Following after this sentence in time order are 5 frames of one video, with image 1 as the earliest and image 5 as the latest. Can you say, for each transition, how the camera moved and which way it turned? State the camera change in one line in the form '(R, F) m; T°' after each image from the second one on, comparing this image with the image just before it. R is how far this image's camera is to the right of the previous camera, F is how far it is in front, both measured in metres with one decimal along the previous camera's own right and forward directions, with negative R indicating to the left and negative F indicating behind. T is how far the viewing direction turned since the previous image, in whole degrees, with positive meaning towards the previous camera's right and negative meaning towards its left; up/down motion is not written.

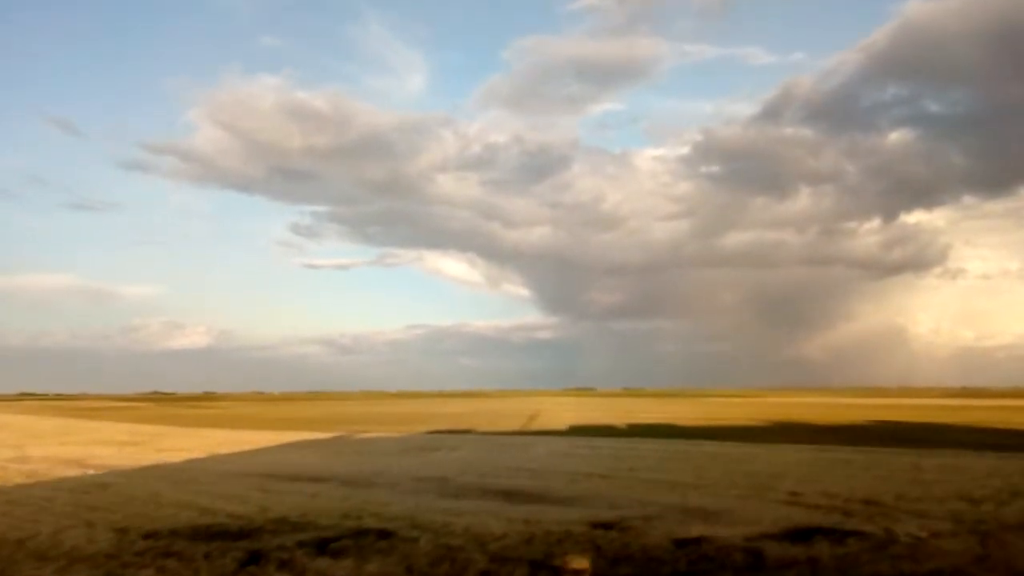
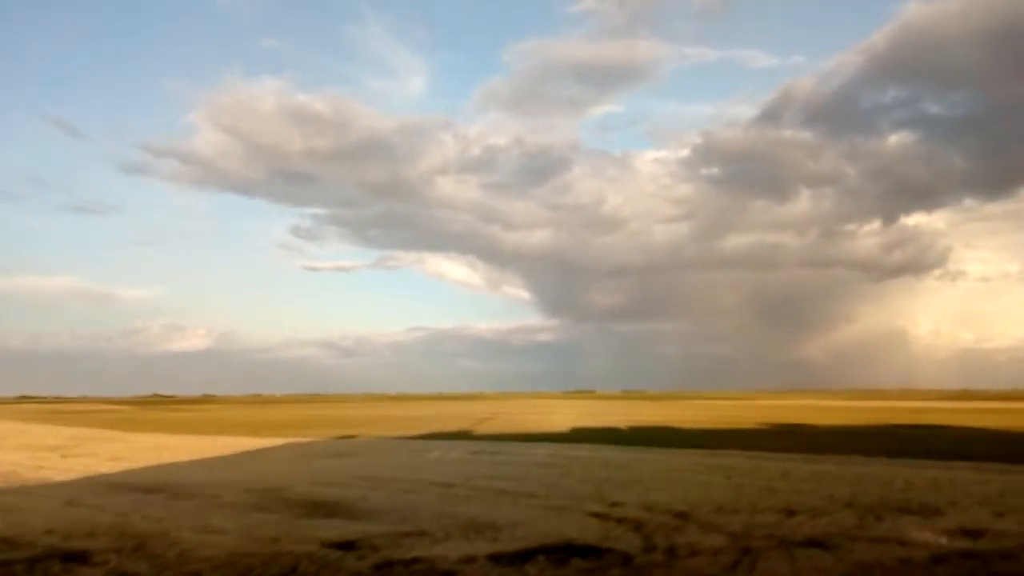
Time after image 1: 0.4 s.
(-1.4, -1.7) m; 0°
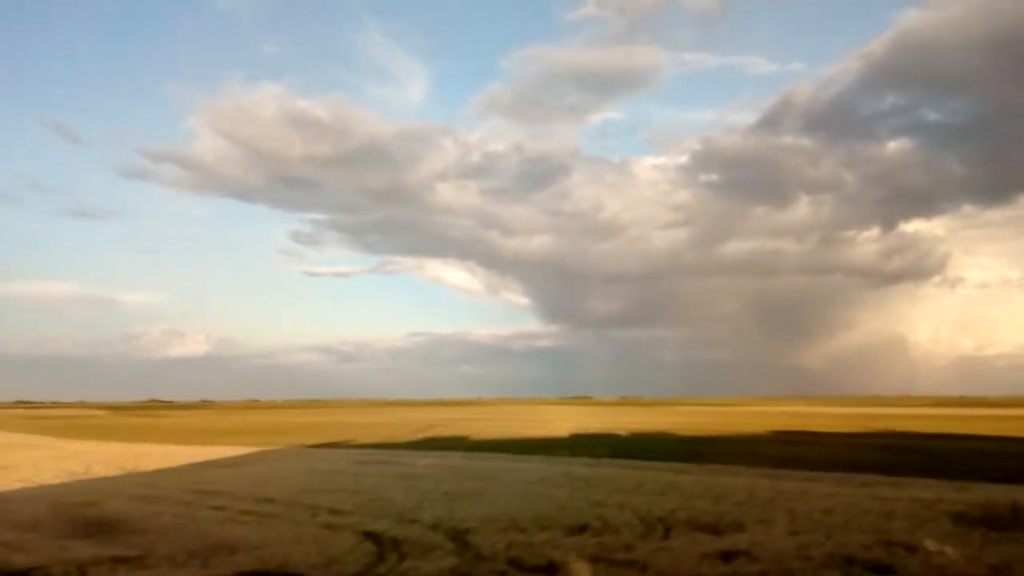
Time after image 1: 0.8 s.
(-7.9, -6.2) m; 0°
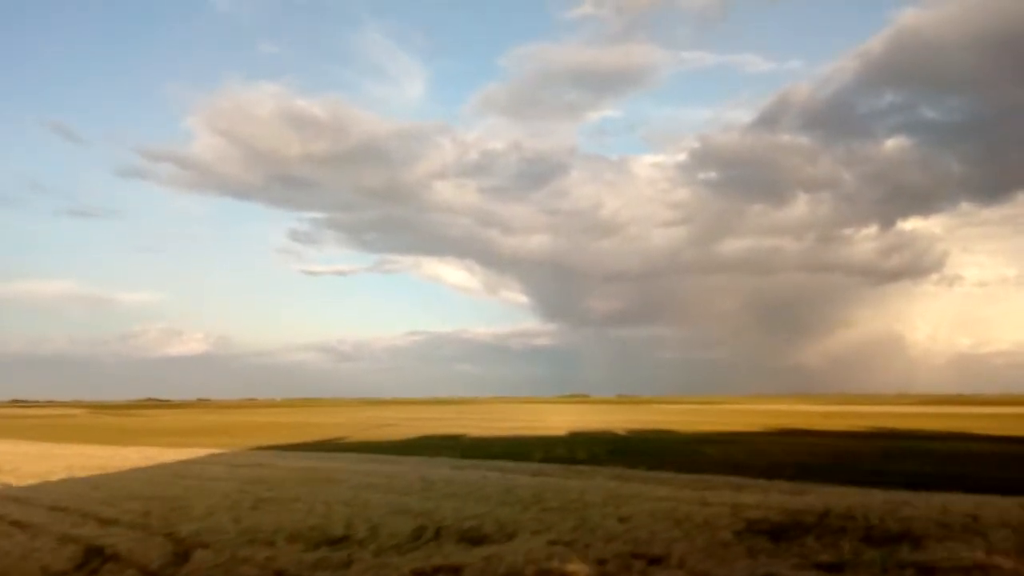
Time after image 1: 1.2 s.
(+1.8, -3.1) m; 0°
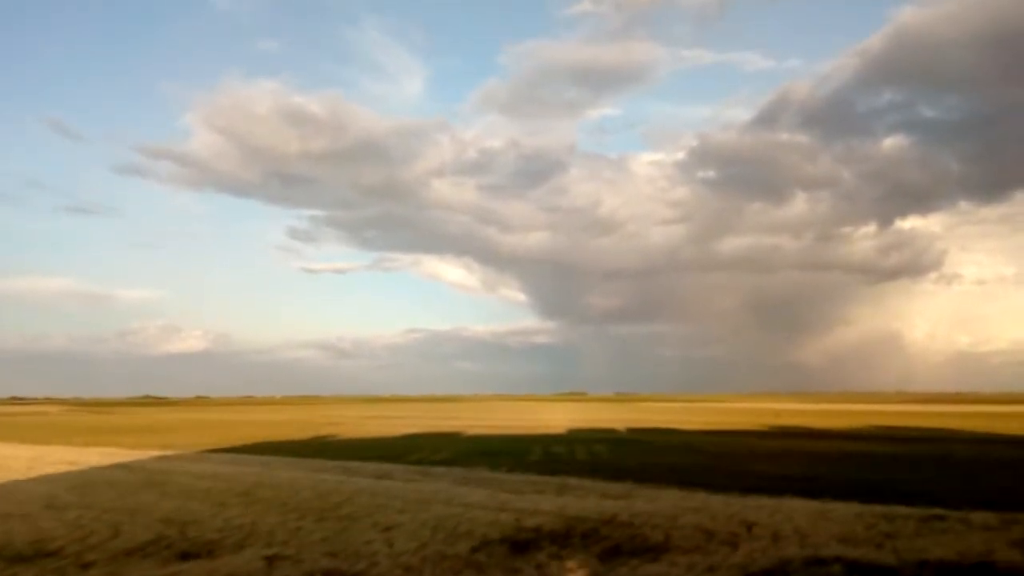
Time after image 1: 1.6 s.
(-1.5, -1.6) m; 0°
